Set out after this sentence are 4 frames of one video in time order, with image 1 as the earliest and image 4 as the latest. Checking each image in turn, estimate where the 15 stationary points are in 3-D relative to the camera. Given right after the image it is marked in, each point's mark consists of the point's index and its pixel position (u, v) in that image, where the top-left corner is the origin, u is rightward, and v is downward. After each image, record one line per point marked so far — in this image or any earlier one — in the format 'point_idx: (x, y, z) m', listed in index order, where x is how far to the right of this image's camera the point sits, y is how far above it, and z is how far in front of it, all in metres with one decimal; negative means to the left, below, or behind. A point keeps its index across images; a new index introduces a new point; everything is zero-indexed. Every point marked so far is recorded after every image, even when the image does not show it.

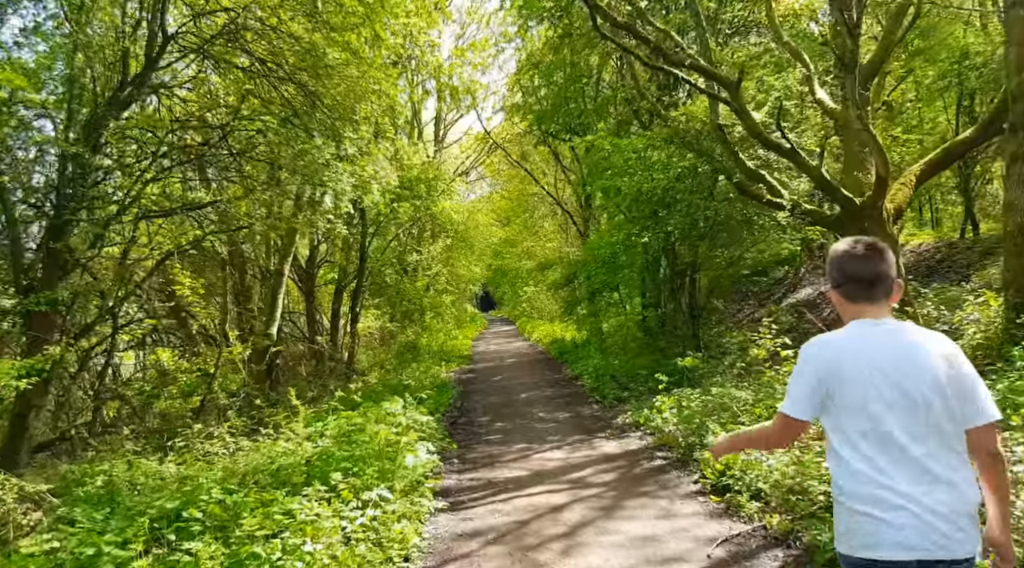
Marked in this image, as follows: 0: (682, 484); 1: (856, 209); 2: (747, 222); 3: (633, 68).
0: (+1.6, -1.9, +7.3) m
1: (+4.9, +1.1, +10.8) m
2: (+4.1, +1.1, +13.2) m
3: (+2.5, +4.4, +15.5) m
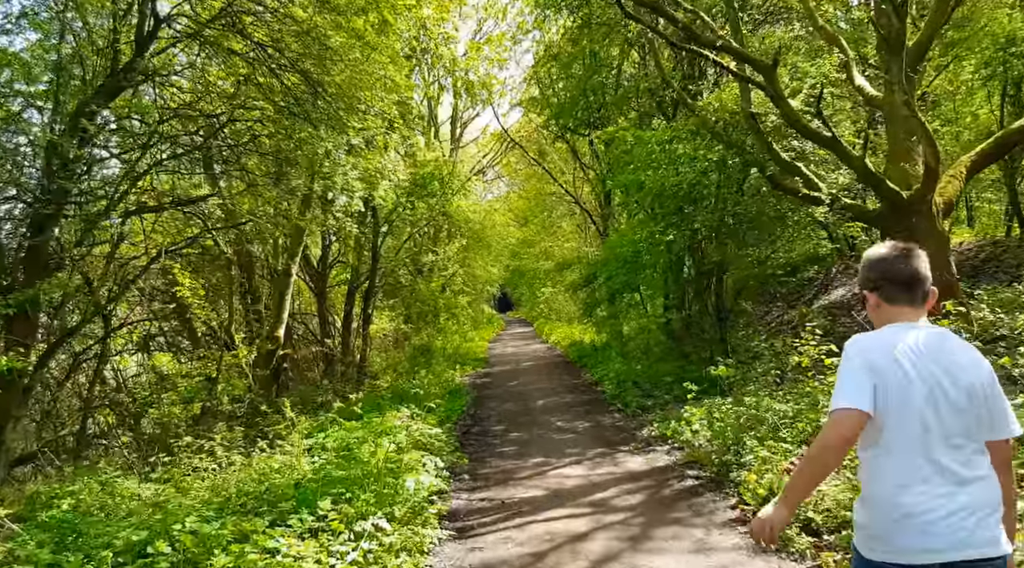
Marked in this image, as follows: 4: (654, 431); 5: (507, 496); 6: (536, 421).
0: (+1.8, -1.9, +6.5) m
1: (+5.1, +1.1, +9.9) m
2: (+4.4, +1.1, +12.4) m
3: (+2.8, +4.4, +14.7) m
4: (+1.9, -1.9, +9.9) m
5: (0.0, -2.1, +7.4) m
6: (+0.4, -2.2, +12.2) m
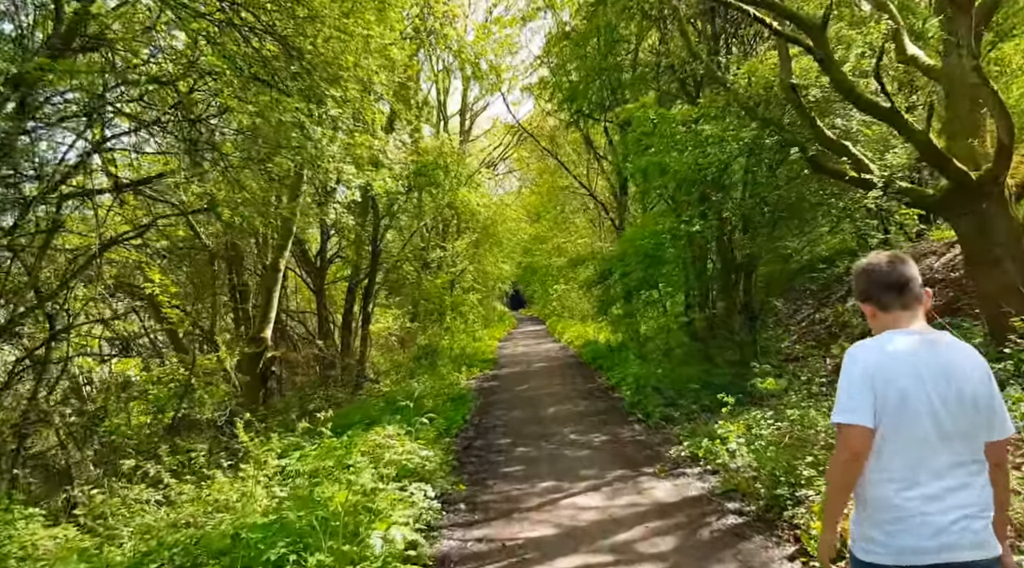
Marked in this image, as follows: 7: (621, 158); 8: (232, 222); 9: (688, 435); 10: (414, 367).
0: (+1.8, -1.9, +5.2) m
1: (+5.2, +1.1, +8.5) m
2: (+4.5, +1.1, +11.0) m
3: (+3.0, +4.5, +13.4) m
4: (+1.9, -1.9, +8.6) m
5: (0.0, -2.0, +6.1) m
6: (+0.5, -2.2, +10.9) m
7: (+2.3, +2.7, +16.1) m
8: (-3.7, +0.8, +9.9) m
9: (+2.1, -1.8, +9.1) m
10: (-2.5, -2.1, +19.4) m
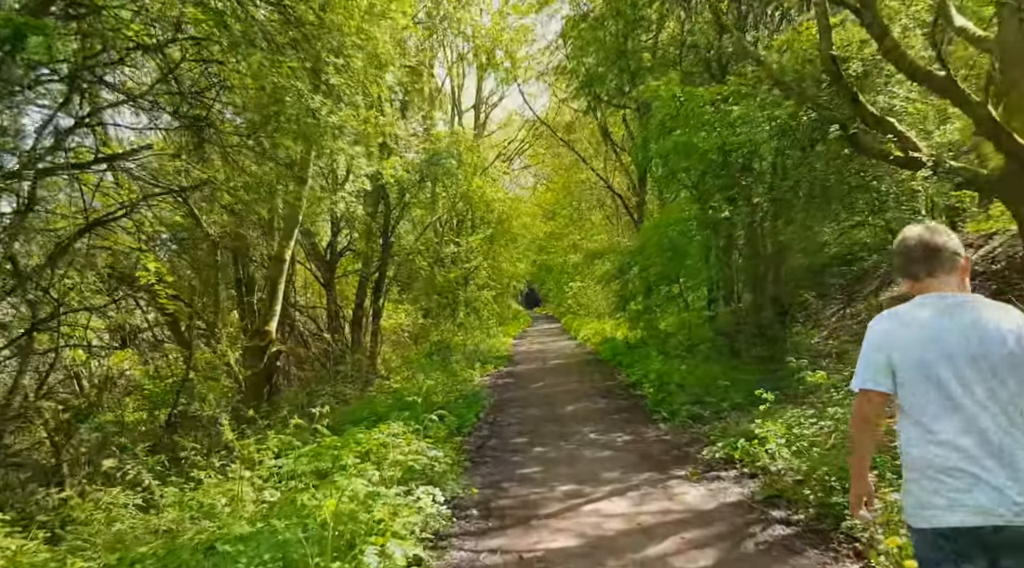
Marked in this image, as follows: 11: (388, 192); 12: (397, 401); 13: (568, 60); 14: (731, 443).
0: (+1.9, -1.8, +4.5) m
1: (+5.4, +1.3, +7.8) m
2: (+4.7, +1.3, +10.3) m
3: (+3.3, +4.6, +12.6) m
4: (+2.1, -1.7, +7.9) m
5: (+0.1, -1.9, +5.4) m
6: (+0.7, -2.0, +10.2) m
7: (+2.7, +2.8, +15.4) m
8: (-3.5, +0.9, +9.3) m
9: (+2.3, -1.7, +8.4) m
10: (-2.1, -2.0, +18.8) m
11: (-2.9, +2.1, +17.5) m
12: (-1.8, -1.8, +11.8) m
13: (+1.4, +5.6, +18.8) m
14: (+2.3, -1.6, +7.7) m
